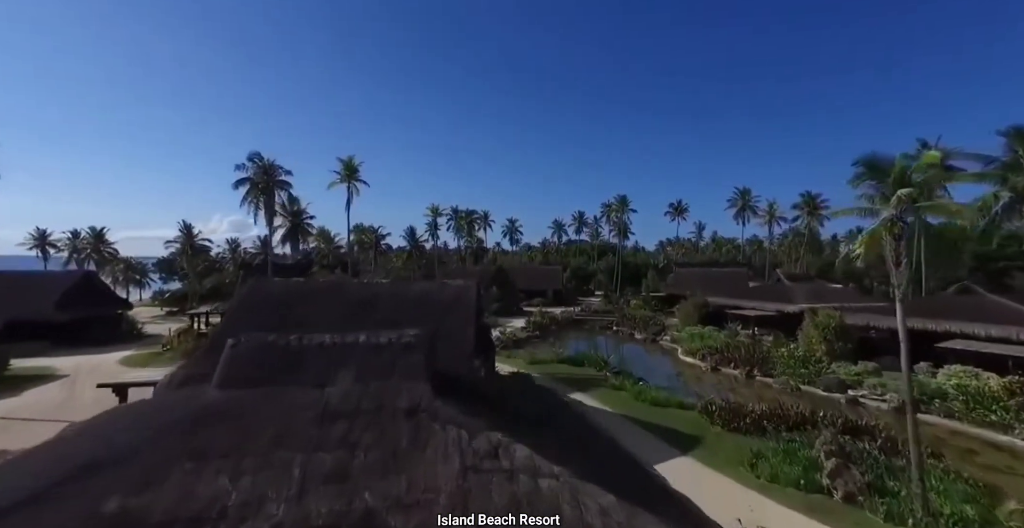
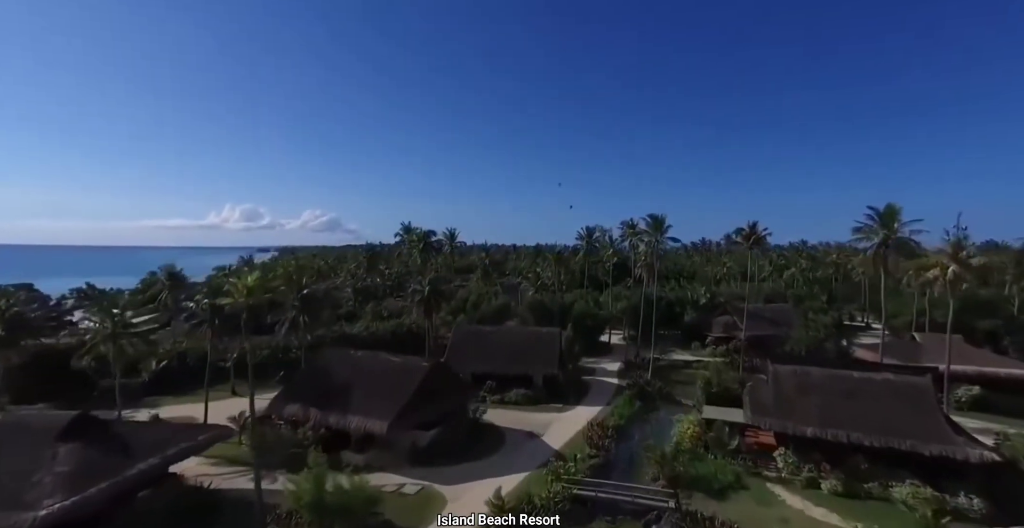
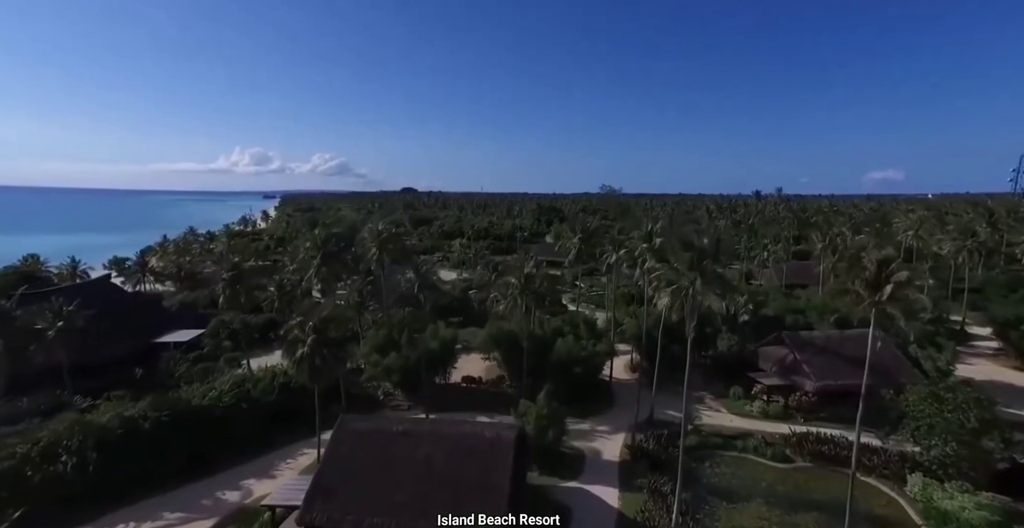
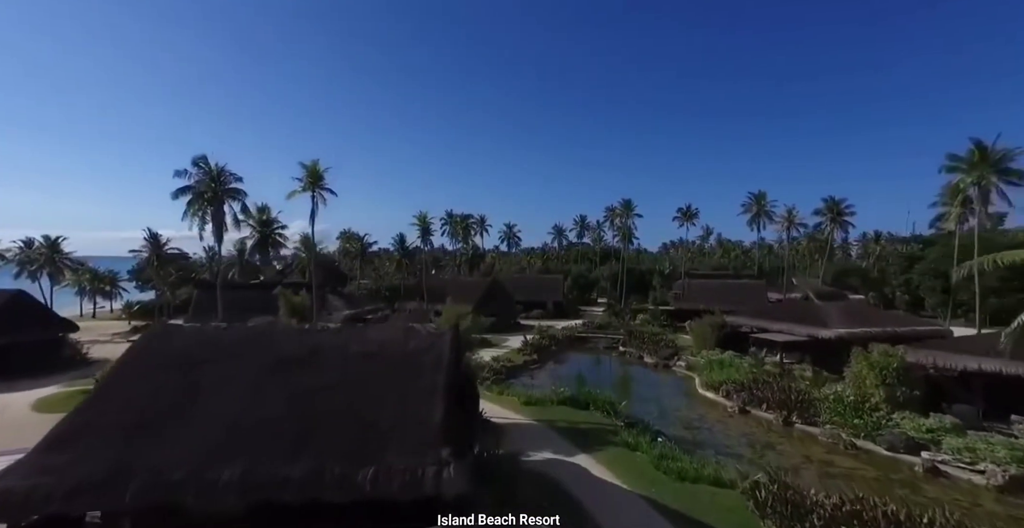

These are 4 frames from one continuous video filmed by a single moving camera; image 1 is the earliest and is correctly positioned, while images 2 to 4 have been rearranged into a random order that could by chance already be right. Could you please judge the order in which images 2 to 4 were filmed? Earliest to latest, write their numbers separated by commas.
4, 2, 3
